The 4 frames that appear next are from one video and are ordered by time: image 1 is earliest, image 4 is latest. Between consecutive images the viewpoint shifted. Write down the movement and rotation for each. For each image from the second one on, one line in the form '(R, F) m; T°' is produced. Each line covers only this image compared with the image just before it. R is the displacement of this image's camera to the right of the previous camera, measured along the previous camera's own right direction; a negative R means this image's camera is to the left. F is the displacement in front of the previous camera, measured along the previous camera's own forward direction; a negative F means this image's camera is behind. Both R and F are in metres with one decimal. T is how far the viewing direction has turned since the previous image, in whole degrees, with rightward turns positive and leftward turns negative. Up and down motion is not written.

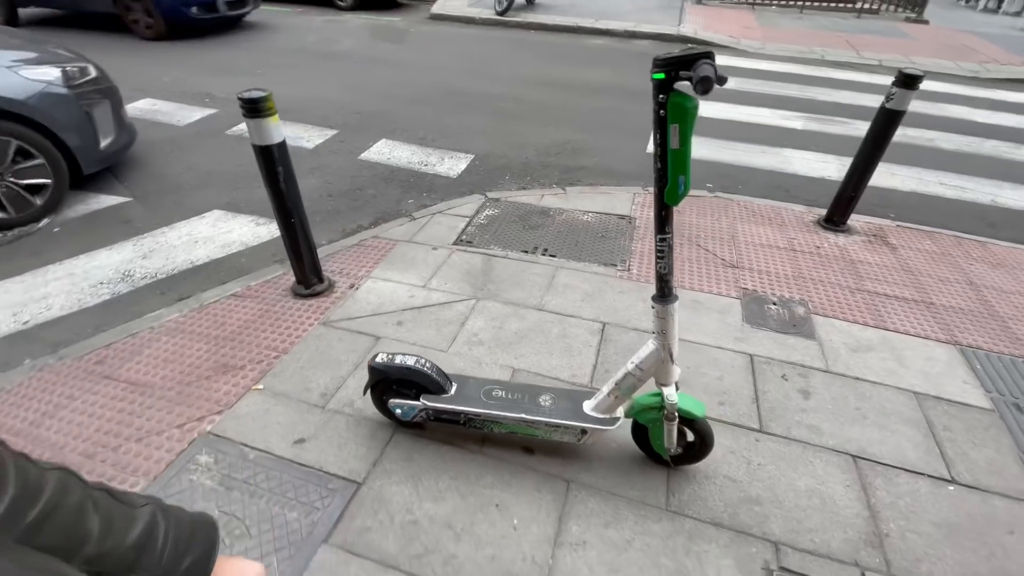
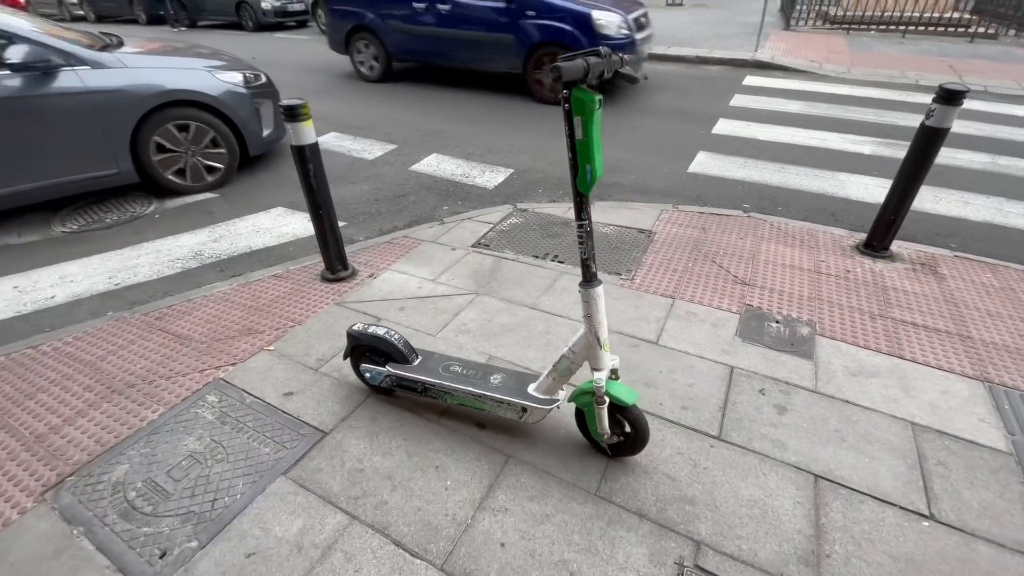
(+0.6, -0.1) m; -10°
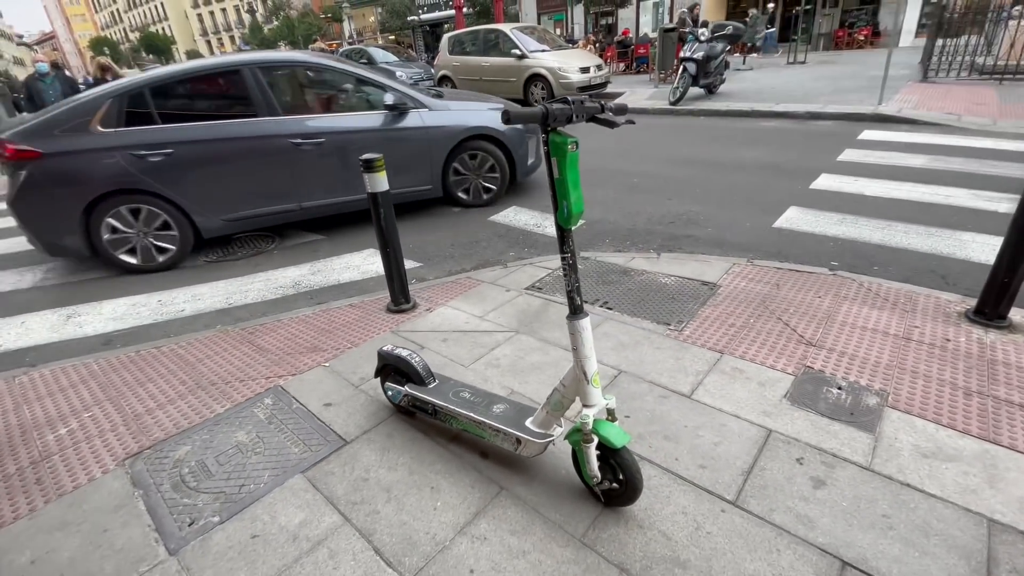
(+0.5, 0.0) m; -13°
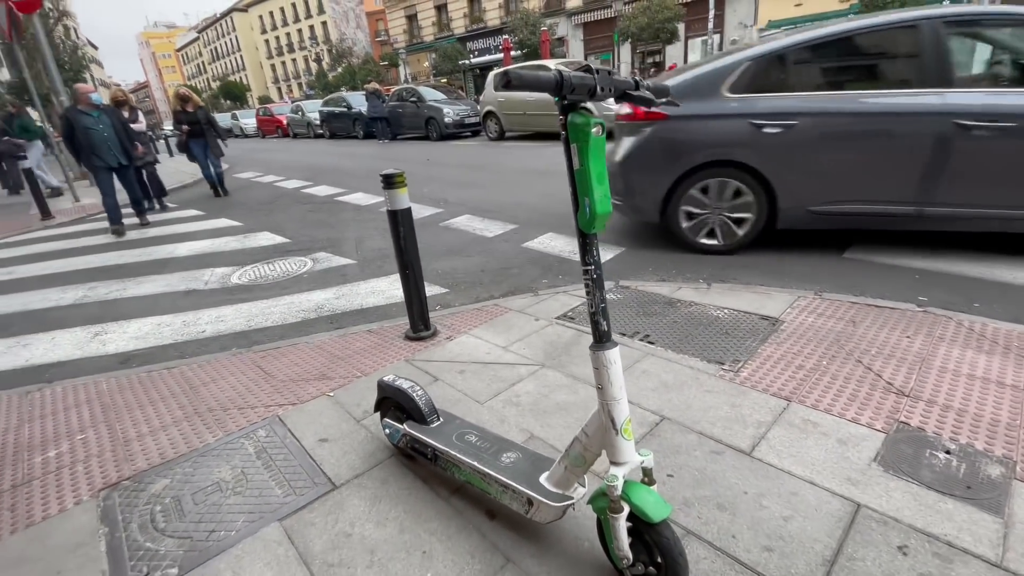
(+0.1, +0.4) m; -5°
